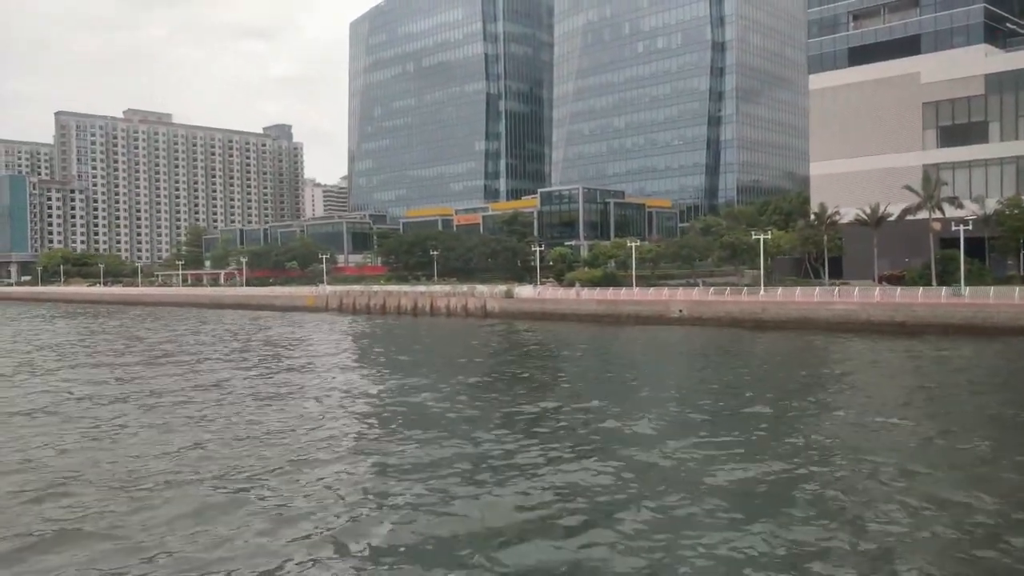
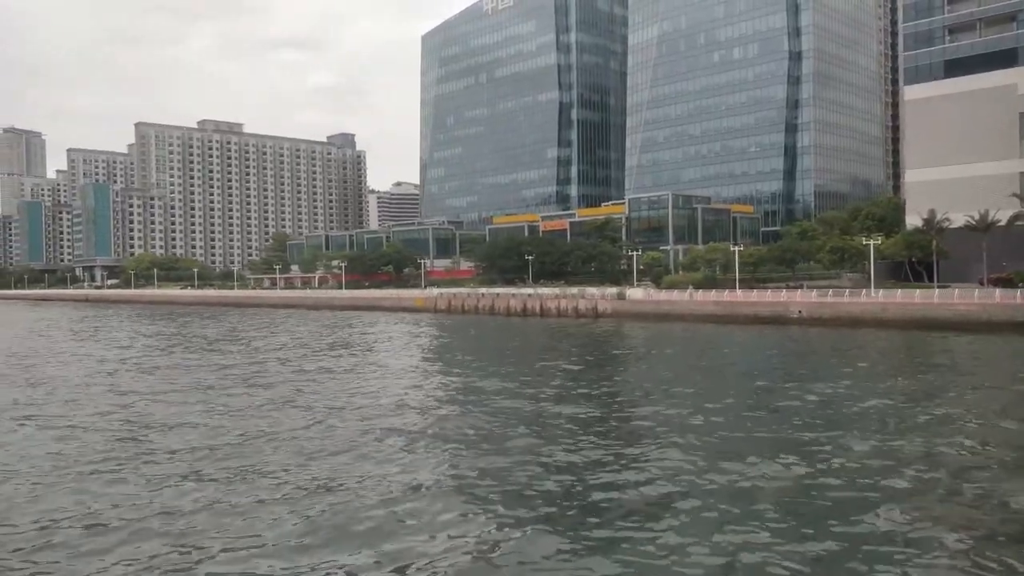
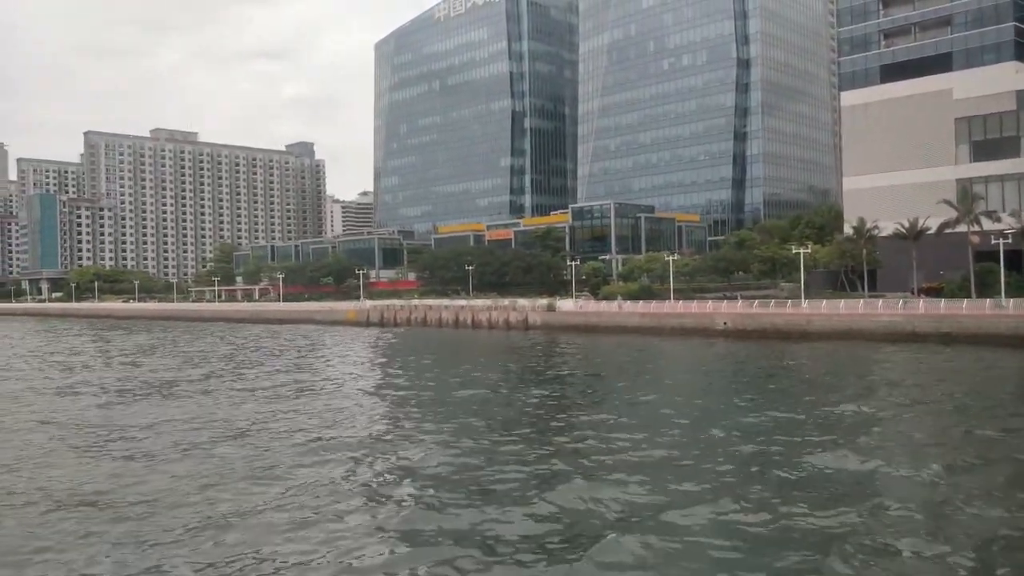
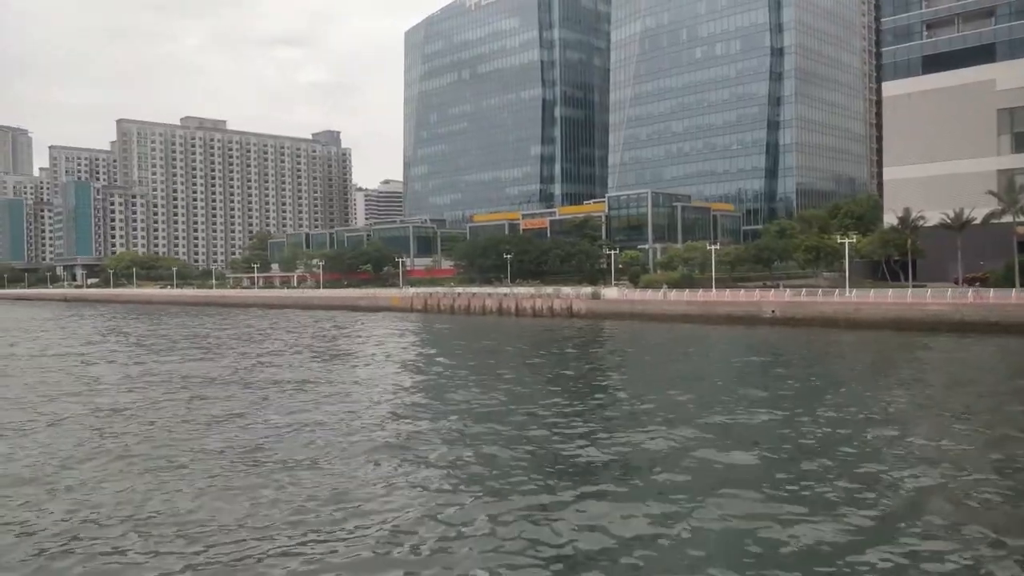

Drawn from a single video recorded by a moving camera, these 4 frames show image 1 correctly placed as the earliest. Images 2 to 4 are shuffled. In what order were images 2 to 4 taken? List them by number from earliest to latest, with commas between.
3, 4, 2
